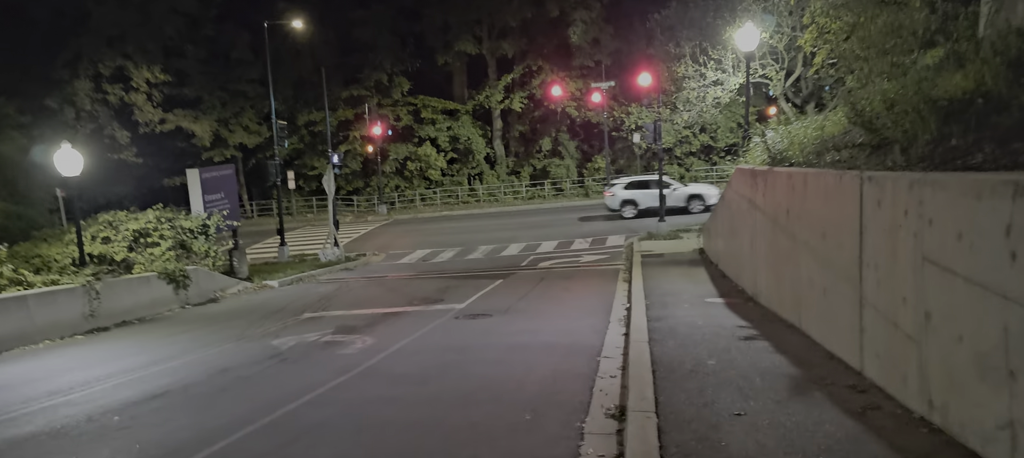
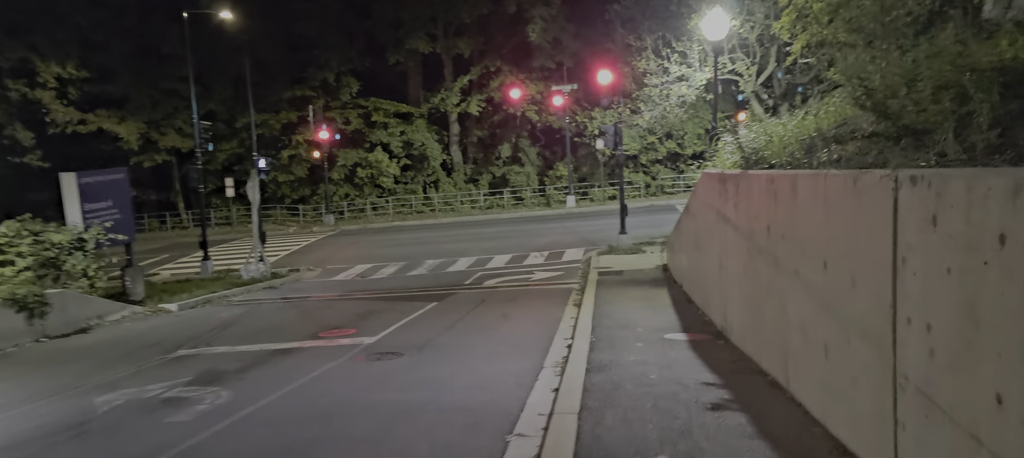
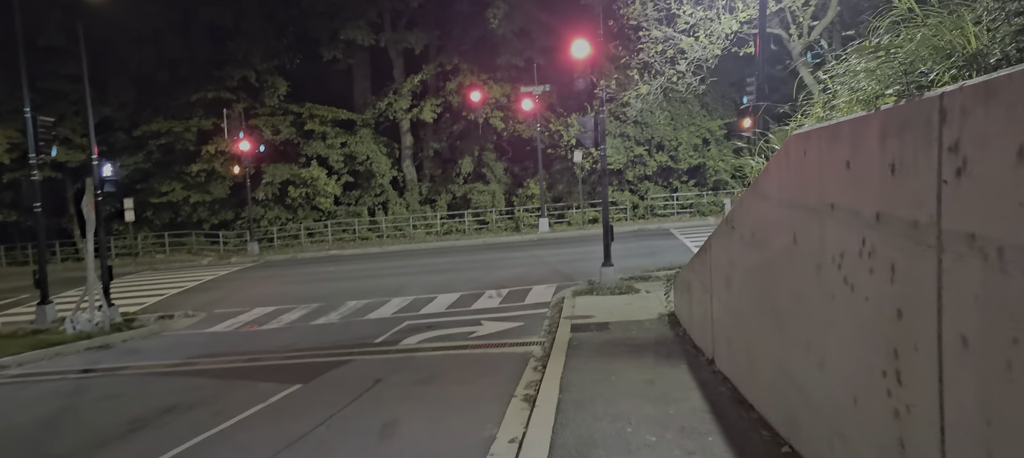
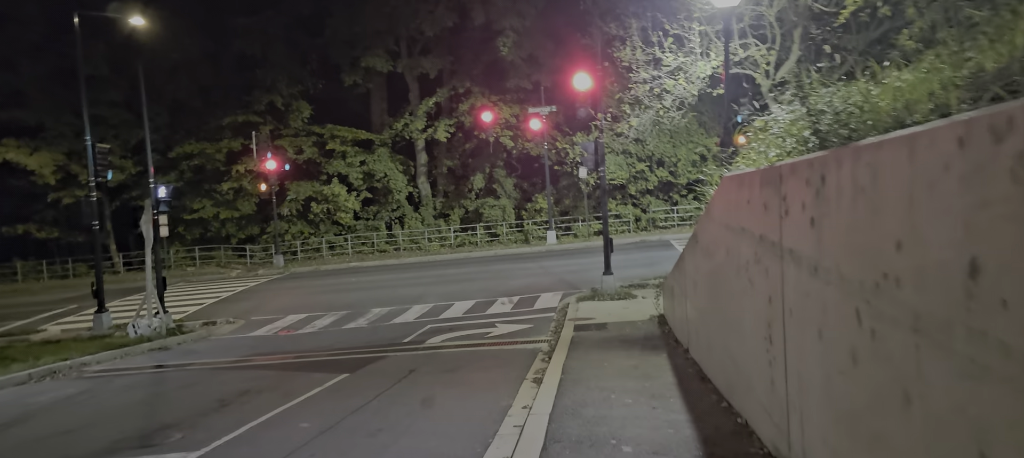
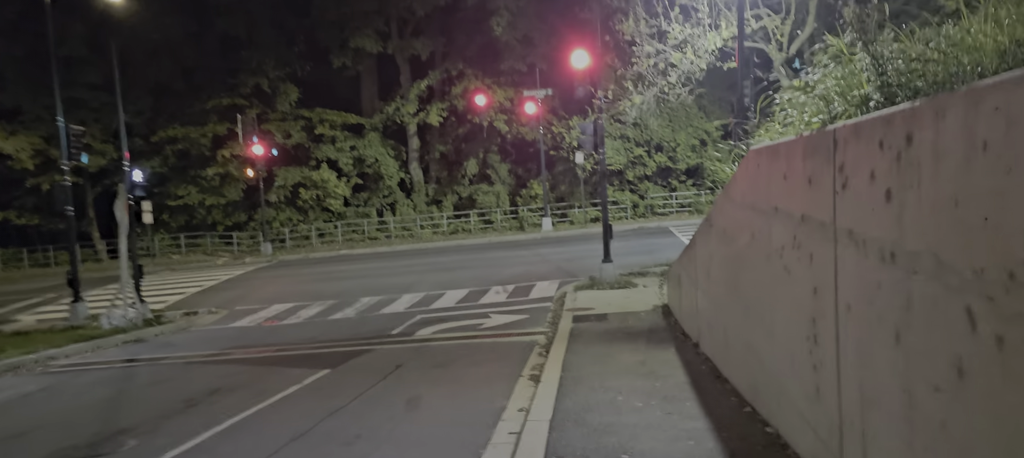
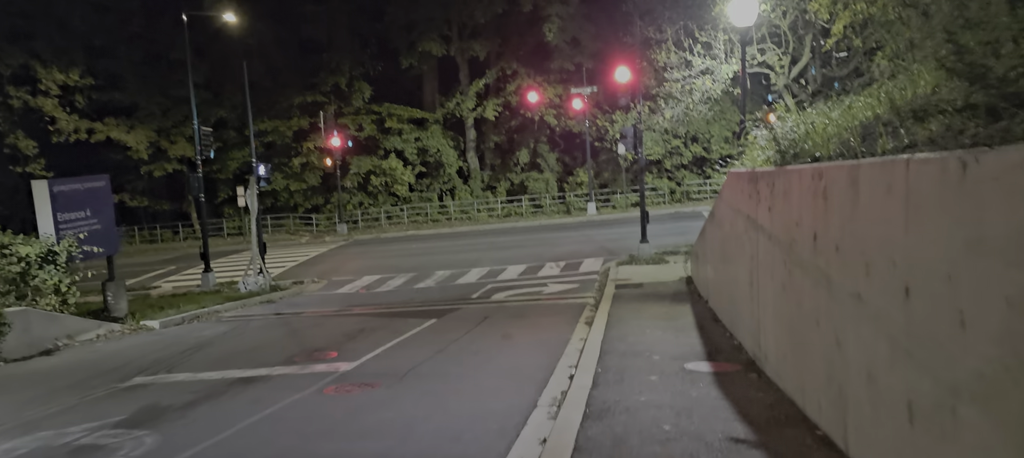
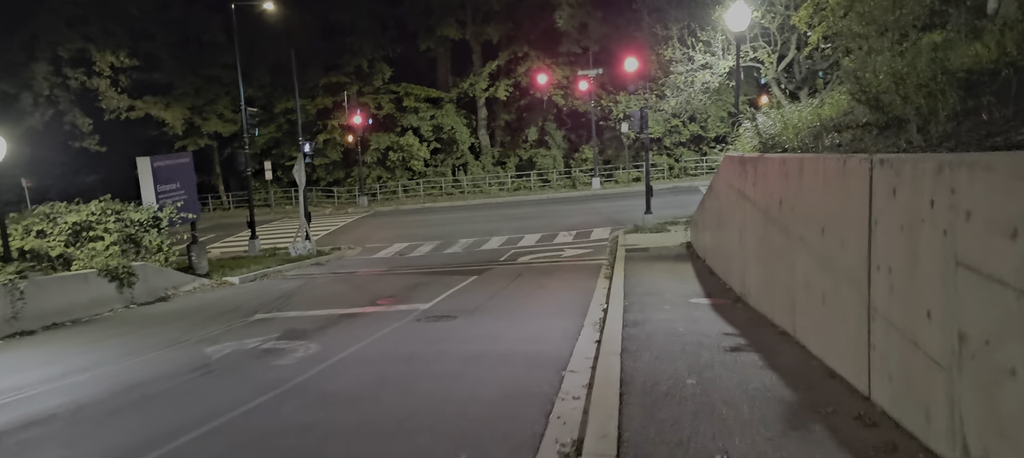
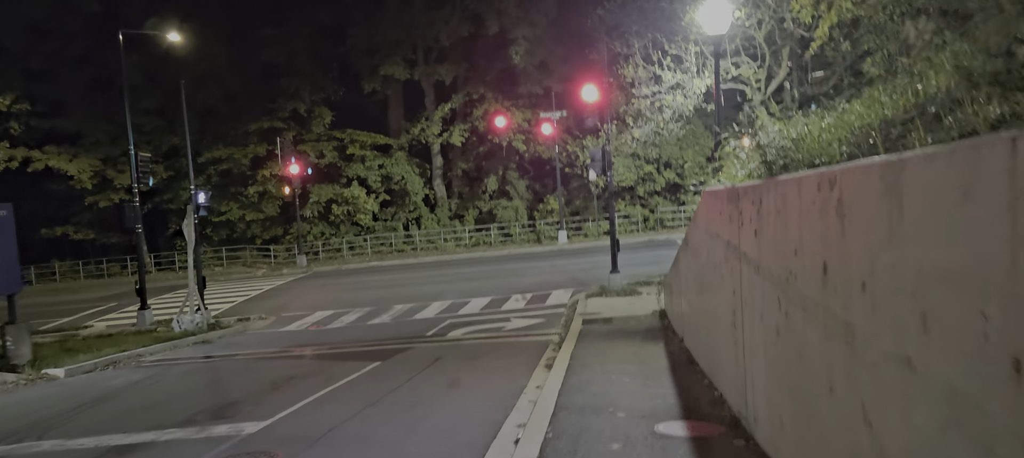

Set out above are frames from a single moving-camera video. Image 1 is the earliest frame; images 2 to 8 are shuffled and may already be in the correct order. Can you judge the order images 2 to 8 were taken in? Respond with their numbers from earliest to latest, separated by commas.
7, 2, 6, 8, 4, 5, 3
